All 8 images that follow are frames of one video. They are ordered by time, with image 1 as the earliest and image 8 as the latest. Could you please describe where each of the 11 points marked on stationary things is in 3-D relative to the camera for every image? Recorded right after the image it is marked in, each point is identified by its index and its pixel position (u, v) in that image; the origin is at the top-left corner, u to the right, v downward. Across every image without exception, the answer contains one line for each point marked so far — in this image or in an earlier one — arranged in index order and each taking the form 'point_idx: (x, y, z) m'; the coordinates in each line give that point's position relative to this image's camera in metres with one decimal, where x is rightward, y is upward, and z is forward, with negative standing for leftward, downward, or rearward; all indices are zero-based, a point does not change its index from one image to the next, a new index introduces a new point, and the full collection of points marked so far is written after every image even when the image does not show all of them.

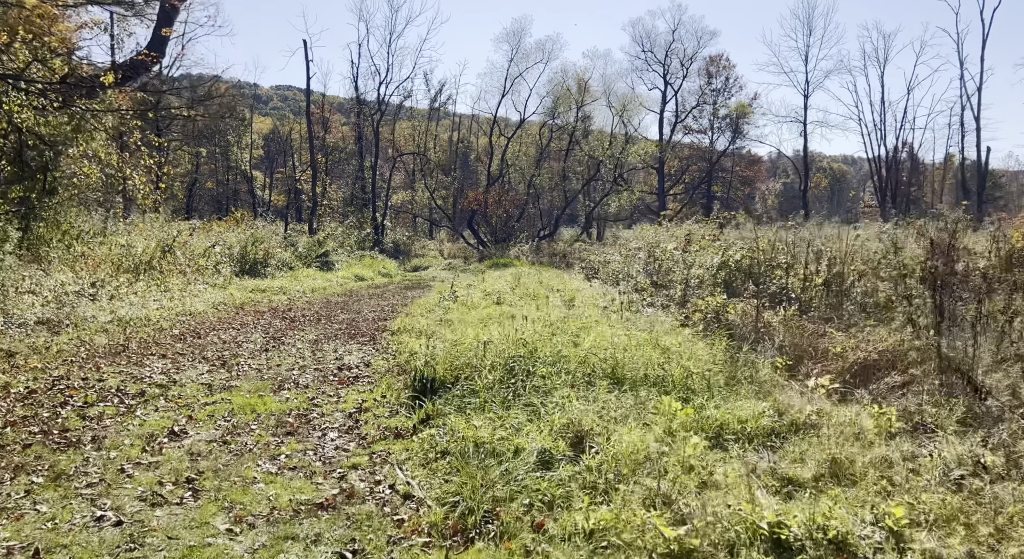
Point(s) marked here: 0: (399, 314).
0: (-2.1, -0.7, +14.5) m
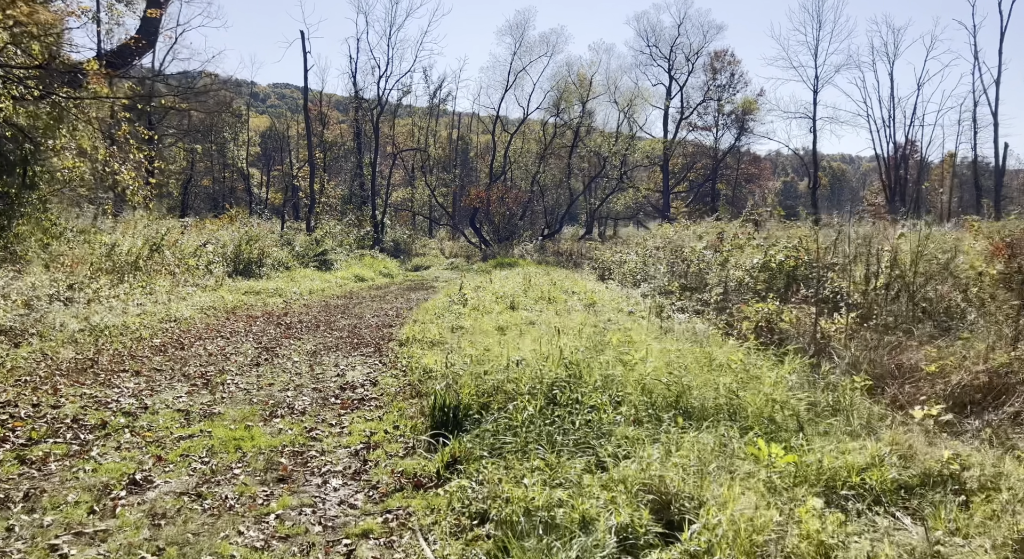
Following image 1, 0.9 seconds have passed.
0: (-1.8, -0.8, +13.2) m
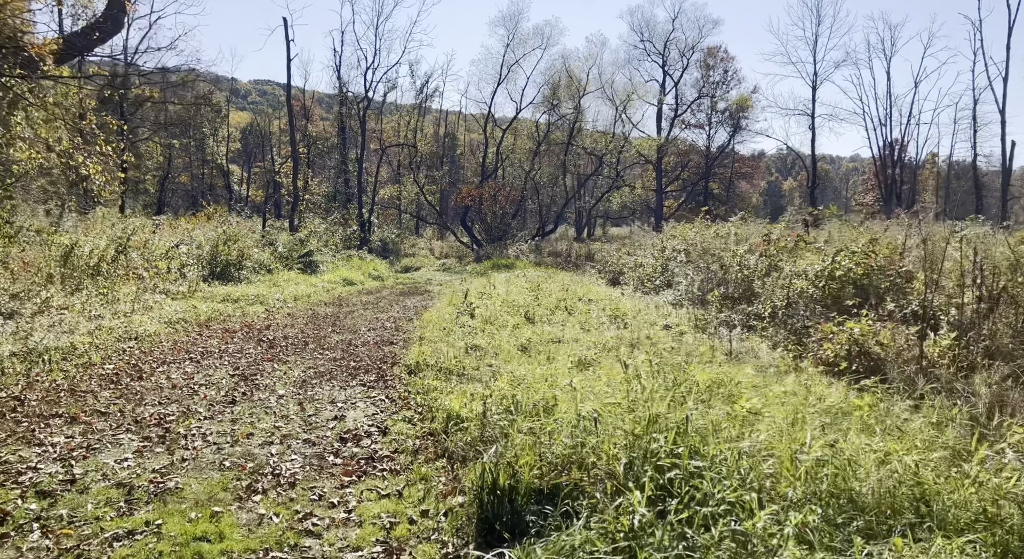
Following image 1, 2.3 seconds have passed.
0: (-1.5, -0.9, +11.3) m
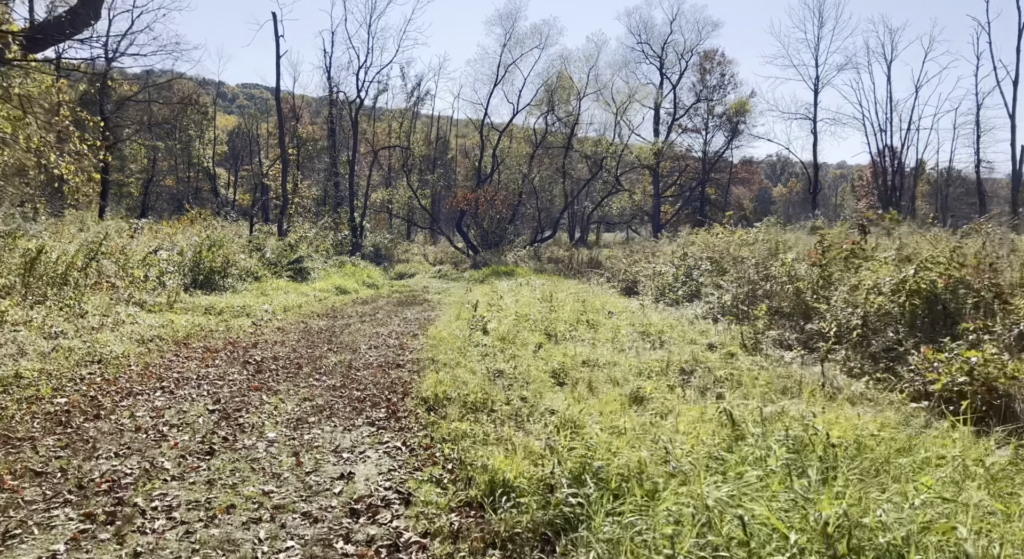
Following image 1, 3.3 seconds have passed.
0: (-1.1, -1.1, +9.8) m
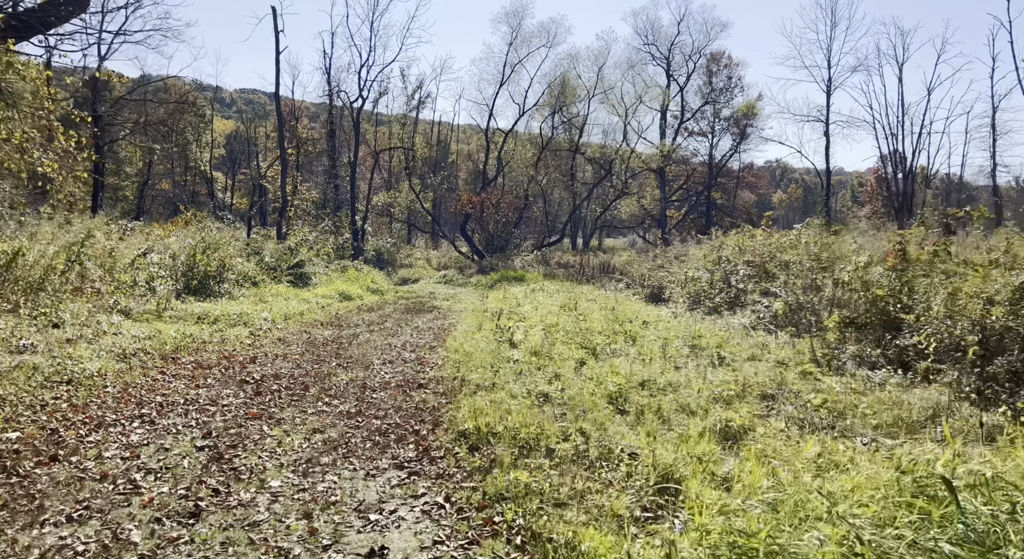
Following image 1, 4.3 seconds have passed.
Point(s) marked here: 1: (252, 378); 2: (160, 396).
0: (-0.7, -1.1, +8.5) m
1: (-3.1, -1.2, +8.8) m
2: (-3.6, -1.2, +7.4) m
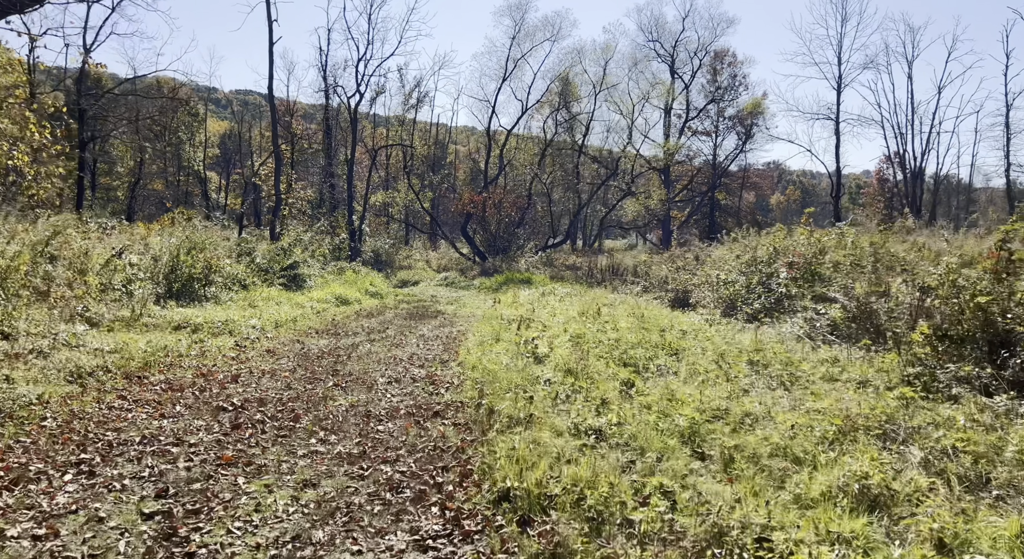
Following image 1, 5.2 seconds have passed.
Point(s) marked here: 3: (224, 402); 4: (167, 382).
0: (-0.3, -1.2, +6.9) m
1: (-2.8, -1.2, +7.2) m
2: (-3.2, -1.2, +5.8) m
3: (-2.9, -1.2, +7.2) m
4: (-3.8, -1.2, +8.0) m
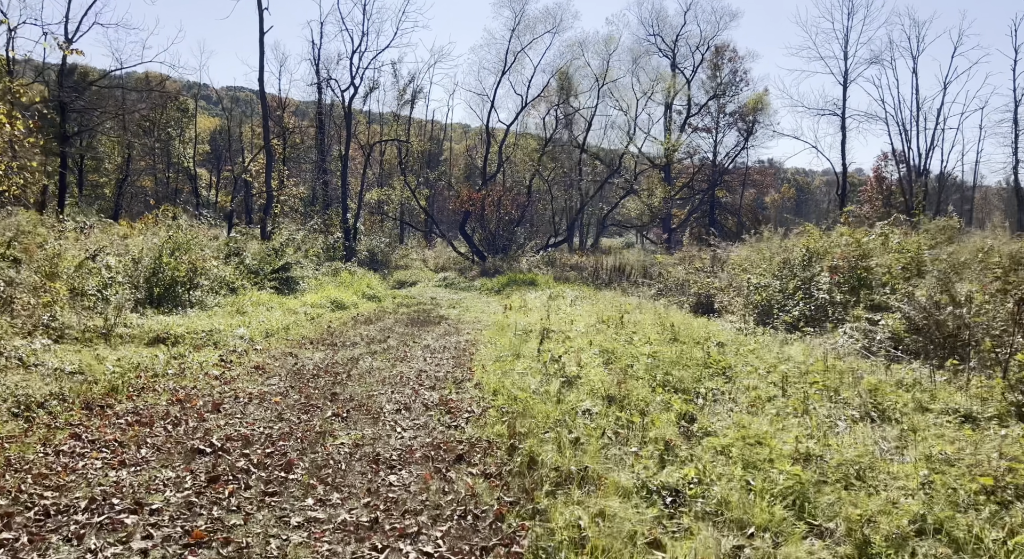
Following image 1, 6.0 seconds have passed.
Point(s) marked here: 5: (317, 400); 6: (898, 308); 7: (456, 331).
0: (0.0, -1.3, +5.6) m
1: (-2.5, -1.3, +5.9) m
2: (-2.9, -1.4, +4.6) m
3: (-2.5, -1.4, +5.9) m
4: (-3.5, -1.3, +6.7) m
5: (-2.1, -1.3, +7.8) m
6: (+5.2, -0.4, +10.1) m
7: (-1.1, -1.0, +14.5) m
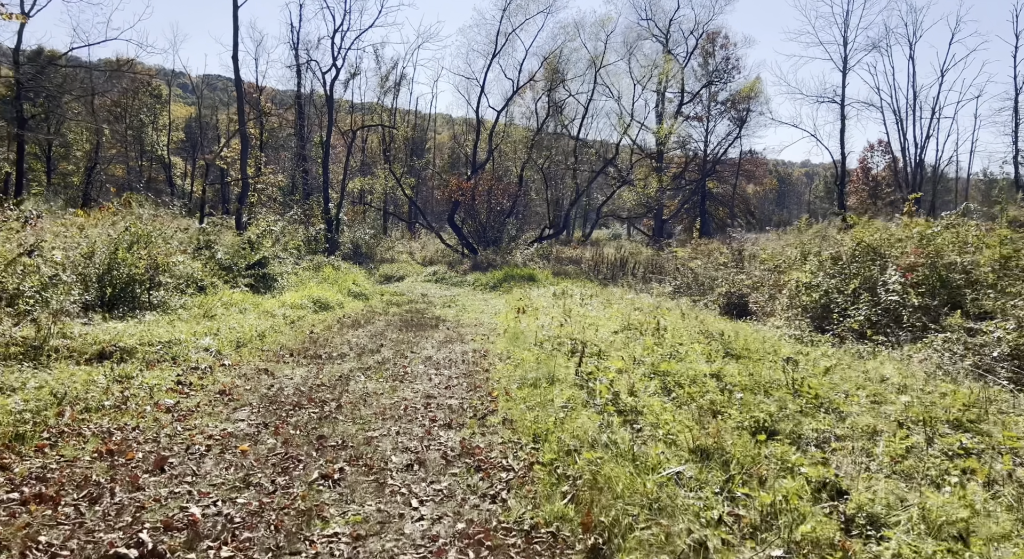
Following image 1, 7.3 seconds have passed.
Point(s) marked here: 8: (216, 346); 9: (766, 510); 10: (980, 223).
0: (+0.4, -1.4, +3.7) m
1: (-2.1, -1.4, +3.9) m
2: (-2.5, -1.5, +2.5) m
3: (-2.1, -1.4, +3.9) m
4: (-3.1, -1.3, +4.6) m
5: (-1.7, -1.3, +5.8) m
6: (+5.5, -0.4, +8.3) m
7: (-0.9, -1.0, +12.5) m
8: (-4.1, -0.9, +10.3) m
9: (+1.3, -1.3, +4.0) m
10: (+7.3, +1.0, +11.4) m
